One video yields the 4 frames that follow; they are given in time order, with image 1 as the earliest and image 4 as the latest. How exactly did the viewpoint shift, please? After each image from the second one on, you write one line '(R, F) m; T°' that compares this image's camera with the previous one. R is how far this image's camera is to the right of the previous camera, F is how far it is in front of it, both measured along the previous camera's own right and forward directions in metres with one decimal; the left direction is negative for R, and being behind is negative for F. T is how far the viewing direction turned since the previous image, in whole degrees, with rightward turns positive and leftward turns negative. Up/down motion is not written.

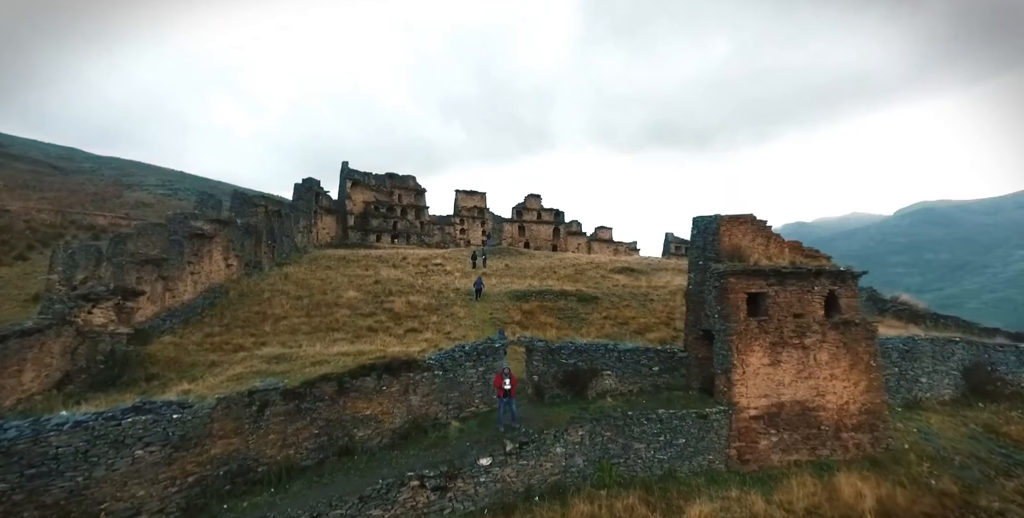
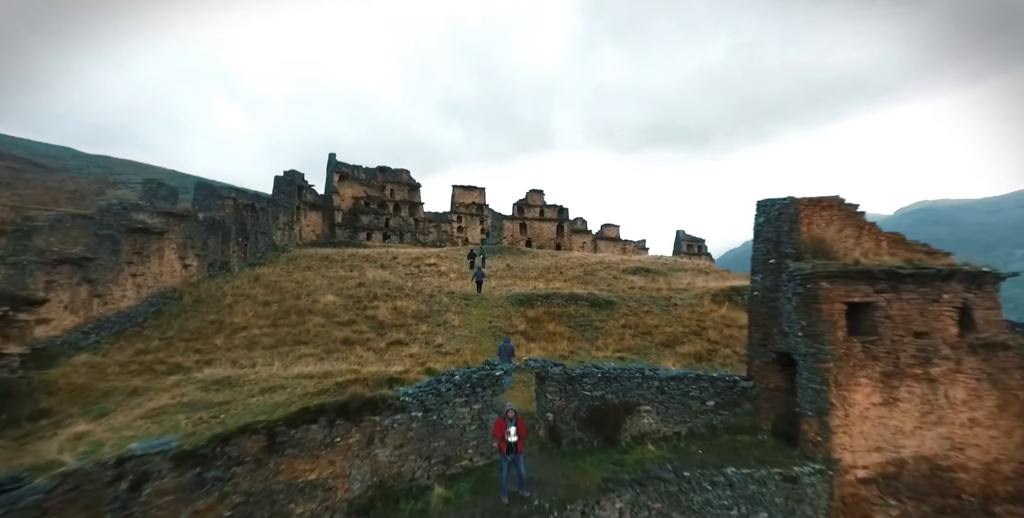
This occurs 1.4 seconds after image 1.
(-0.1, +2.8) m; 0°
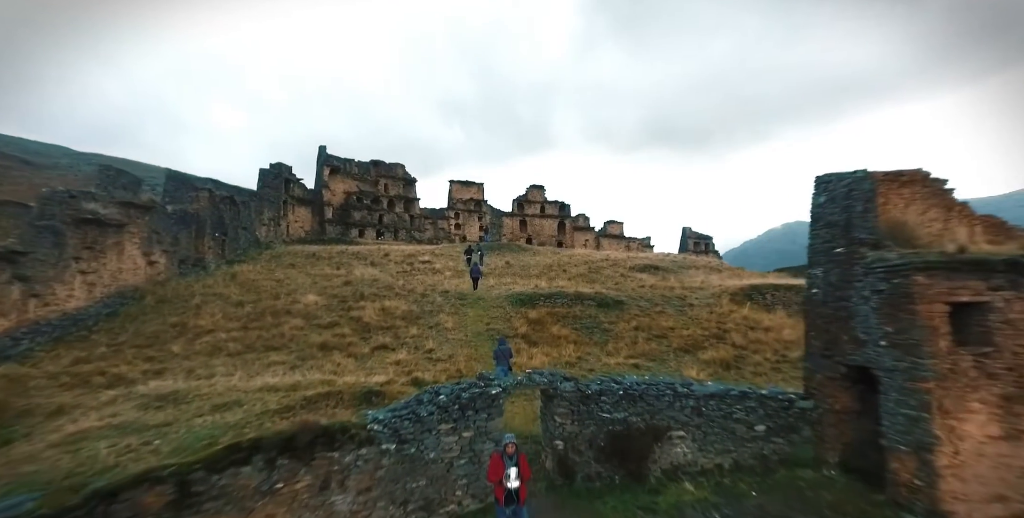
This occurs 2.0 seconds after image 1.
(0.0, +1.7) m; 0°
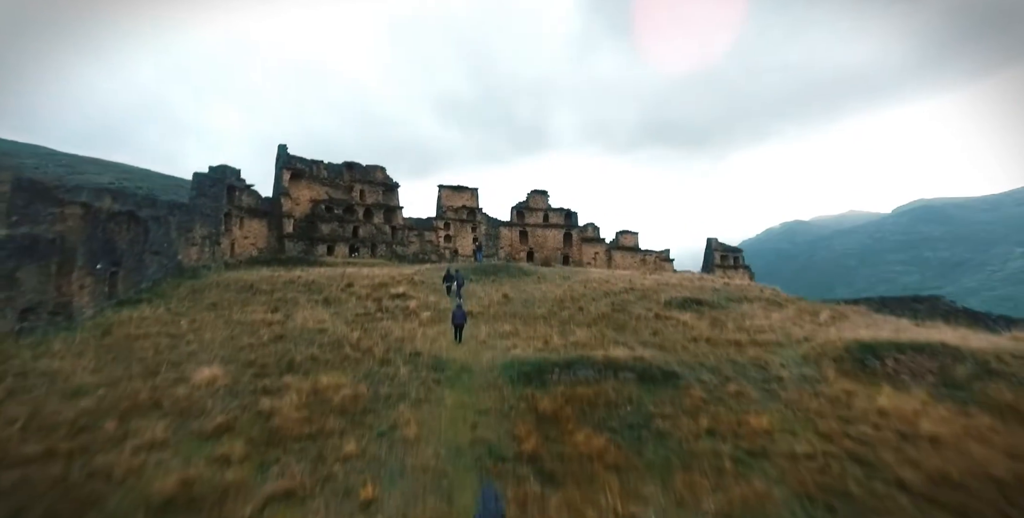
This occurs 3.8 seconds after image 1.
(0.0, +5.8) m; 0°
